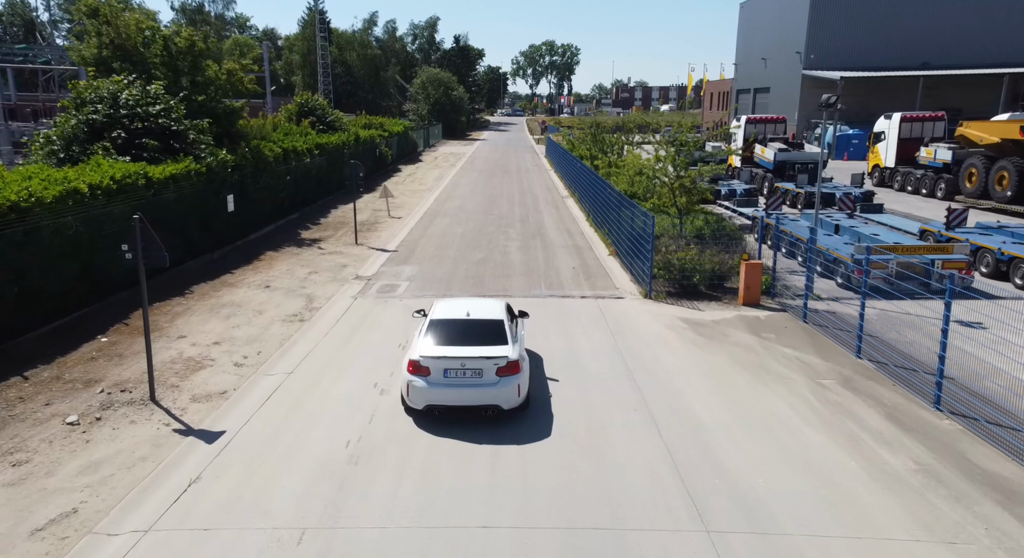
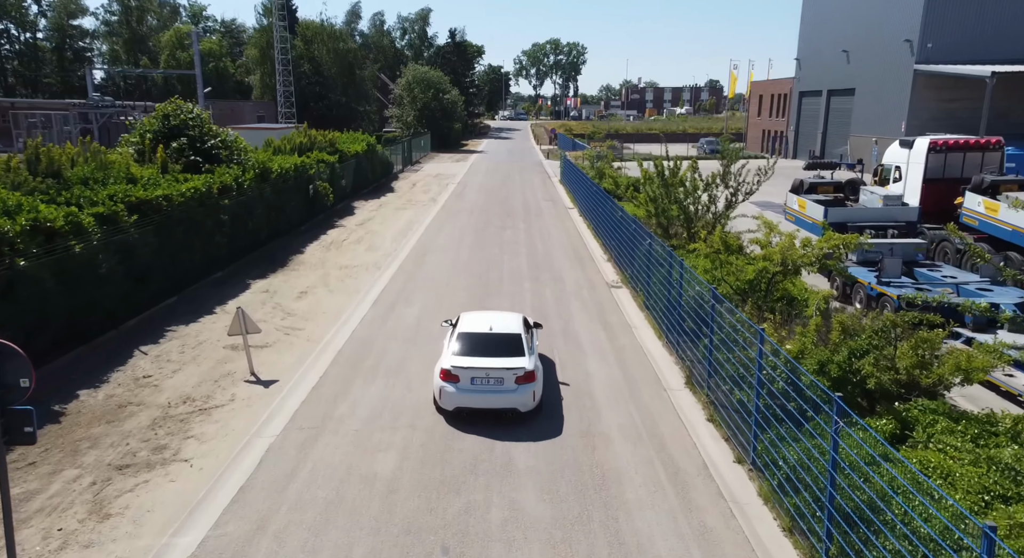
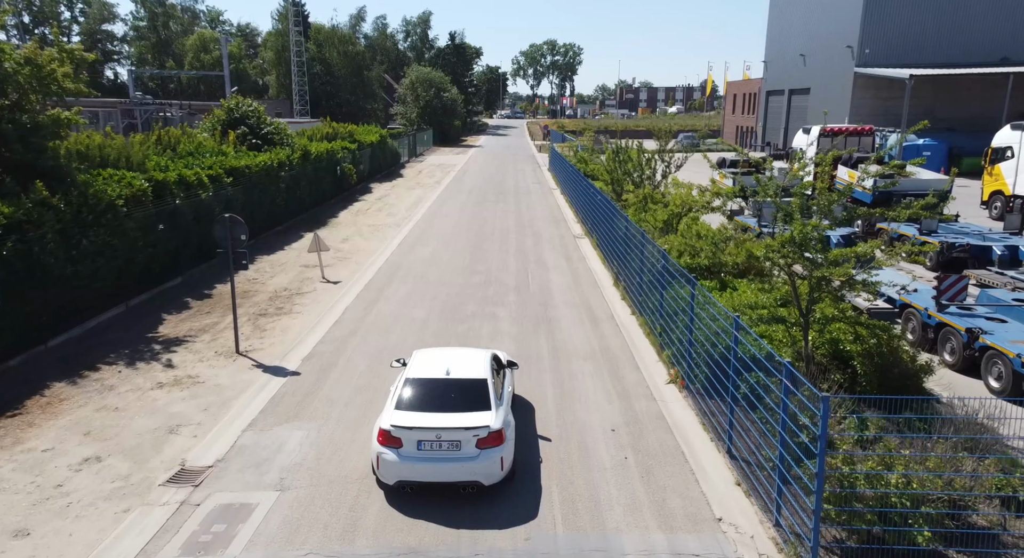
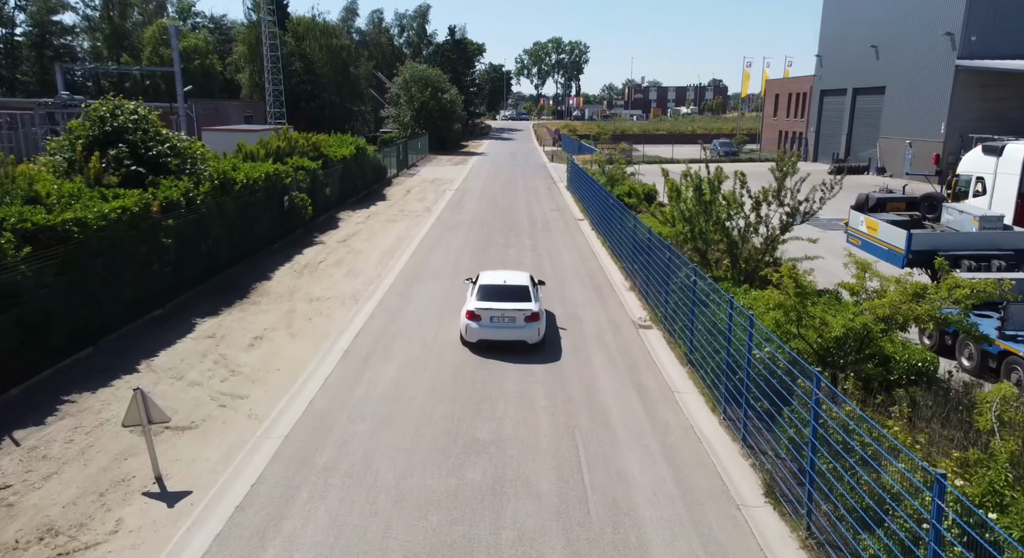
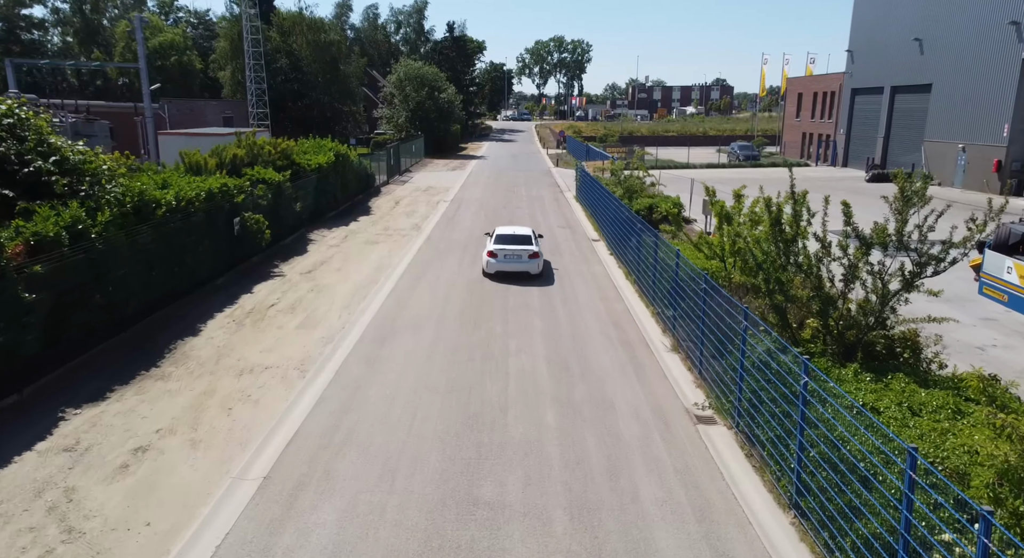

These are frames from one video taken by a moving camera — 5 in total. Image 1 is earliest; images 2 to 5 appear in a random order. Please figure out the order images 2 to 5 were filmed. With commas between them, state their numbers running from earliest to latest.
3, 2, 4, 5
